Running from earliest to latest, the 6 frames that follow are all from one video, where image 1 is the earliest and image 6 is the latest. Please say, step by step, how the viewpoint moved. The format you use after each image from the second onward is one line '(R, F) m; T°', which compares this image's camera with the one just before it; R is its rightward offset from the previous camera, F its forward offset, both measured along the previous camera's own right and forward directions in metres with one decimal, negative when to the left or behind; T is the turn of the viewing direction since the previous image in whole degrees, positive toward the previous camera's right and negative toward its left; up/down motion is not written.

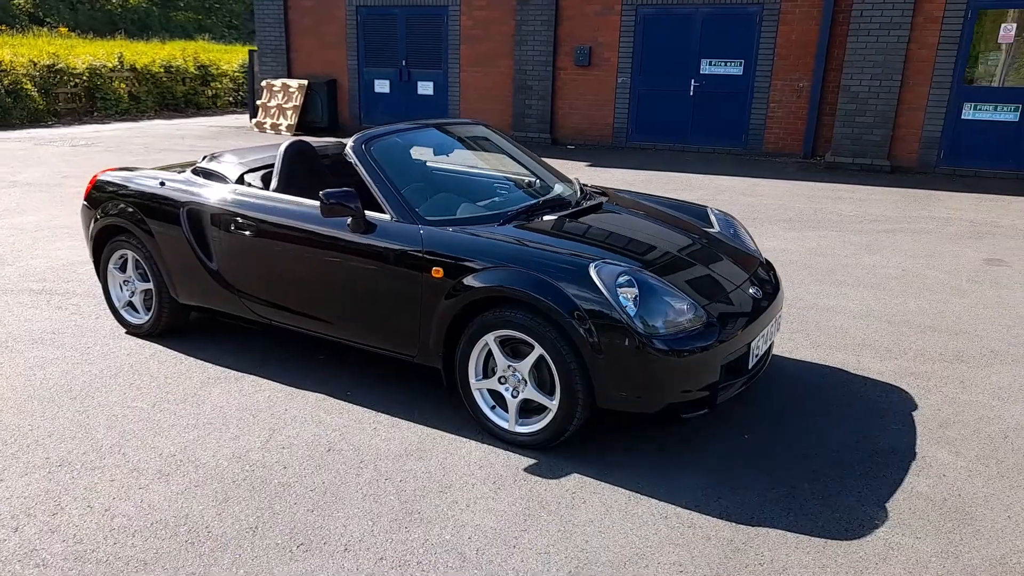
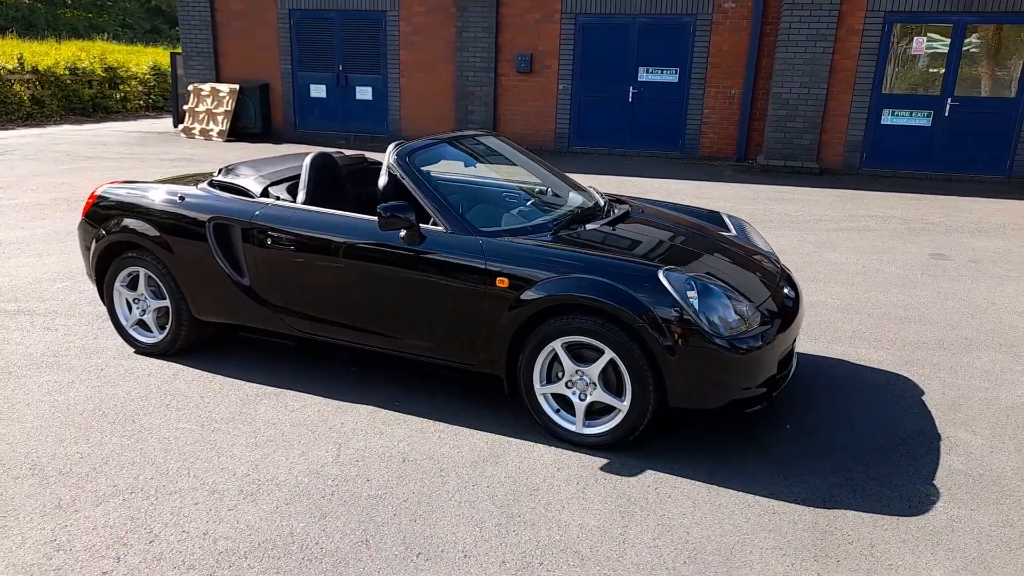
(-0.7, -0.1) m; +7°
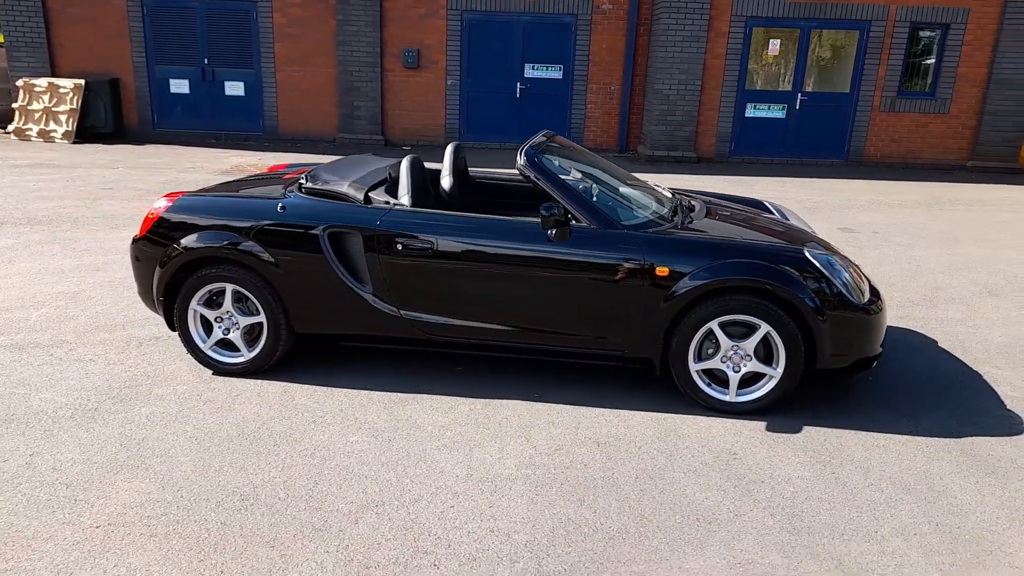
(-1.7, 0.0) m; +15°
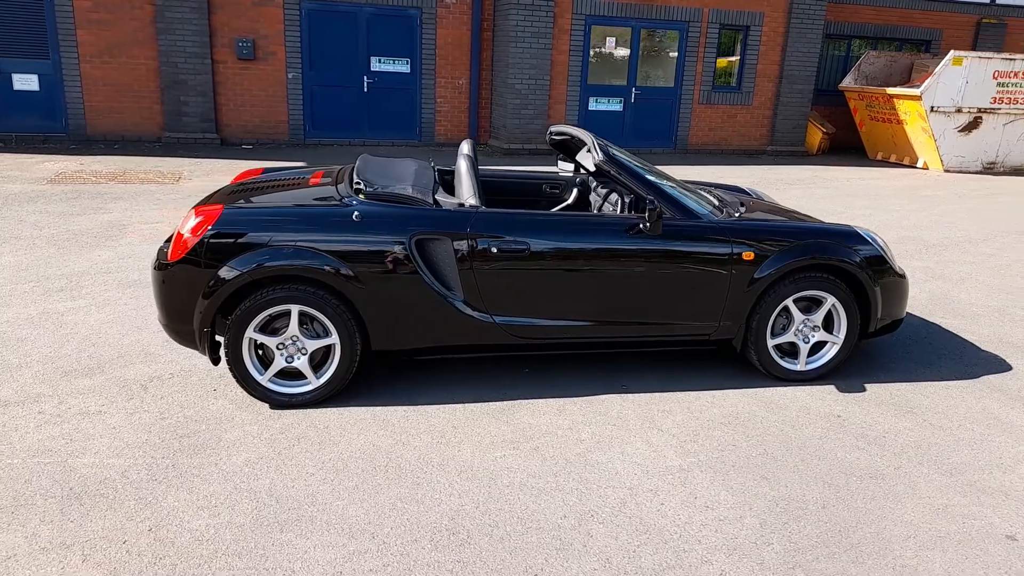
(-1.7, +0.3) m; +18°
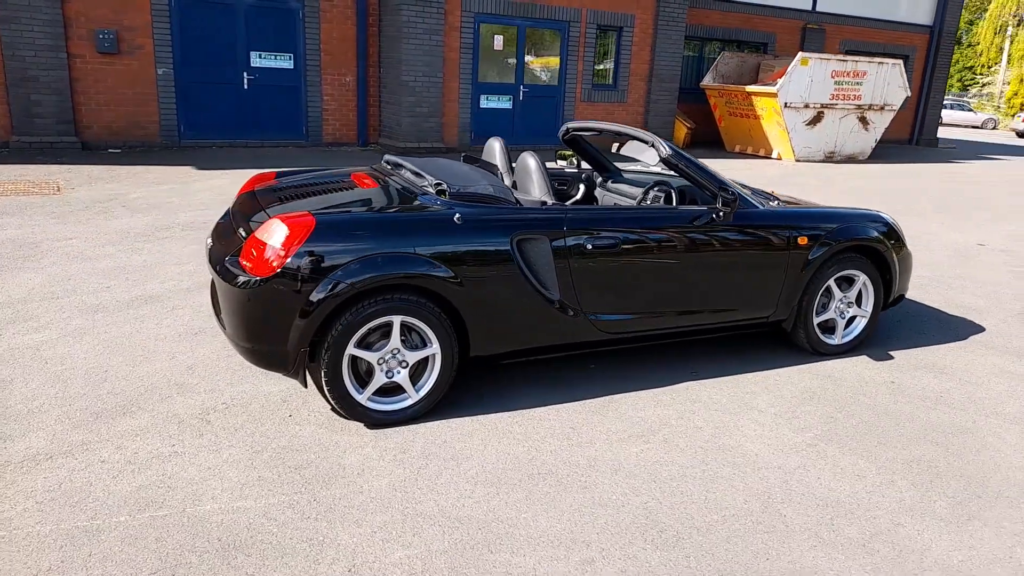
(-1.3, +0.2) m; +13°
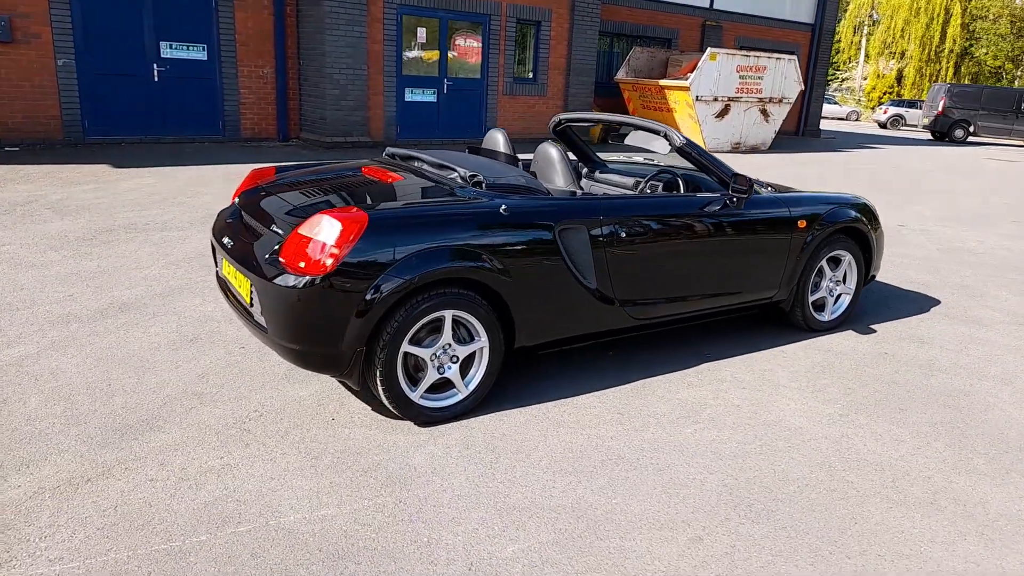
(-0.7, +0.1) m; +8°
